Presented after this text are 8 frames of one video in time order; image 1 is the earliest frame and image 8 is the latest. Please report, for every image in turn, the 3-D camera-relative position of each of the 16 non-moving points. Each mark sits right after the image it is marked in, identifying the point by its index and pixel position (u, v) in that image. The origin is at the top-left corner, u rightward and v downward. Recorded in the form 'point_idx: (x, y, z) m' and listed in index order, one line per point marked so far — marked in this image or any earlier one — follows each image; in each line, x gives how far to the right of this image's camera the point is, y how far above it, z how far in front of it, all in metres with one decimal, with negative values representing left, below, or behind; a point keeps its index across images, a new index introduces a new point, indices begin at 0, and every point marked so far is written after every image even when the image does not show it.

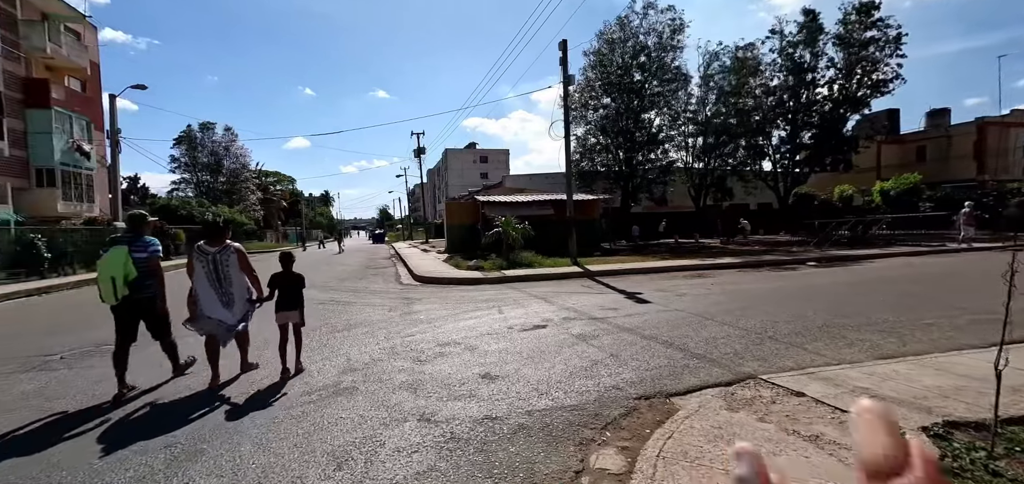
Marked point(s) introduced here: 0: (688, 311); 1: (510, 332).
0: (+4.0, -1.6, +9.2) m
1: (0.0, -1.8, +7.8) m
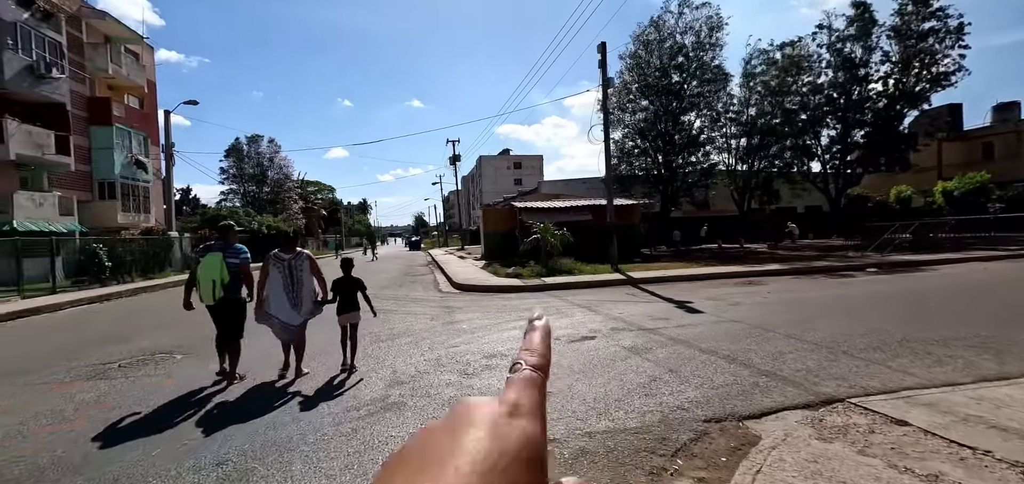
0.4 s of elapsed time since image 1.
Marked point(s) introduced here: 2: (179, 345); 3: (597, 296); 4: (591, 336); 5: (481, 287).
0: (+5.0, -1.7, +8.6) m
1: (+0.9, -1.9, +7.4) m
2: (-6.9, -2.2, +8.4) m
3: (+2.7, -1.7, +12.6) m
4: (+1.6, -1.9, +8.0) m
5: (-1.1, -1.7, +14.7) m
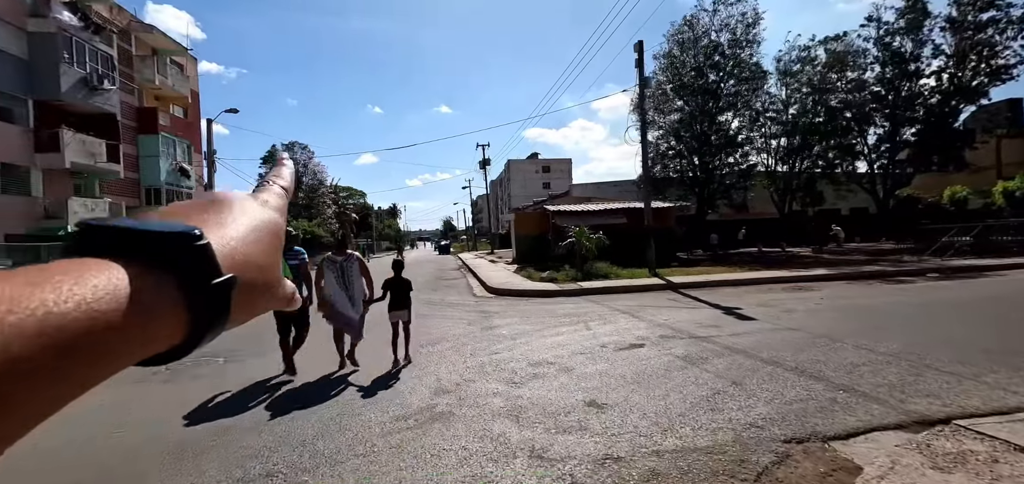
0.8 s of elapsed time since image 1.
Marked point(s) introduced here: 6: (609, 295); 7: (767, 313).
0: (+5.8, -1.8, +8.0) m
1: (+1.7, -2.0, +7.1) m
2: (-6.0, -2.2, +8.5) m
3: (+3.8, -1.8, +12.1) m
4: (+2.4, -1.9, +7.6) m
5: (+0.2, -1.8, +14.5) m
6: (+3.2, -1.8, +13.5) m
7: (+6.2, -1.7, +9.7) m
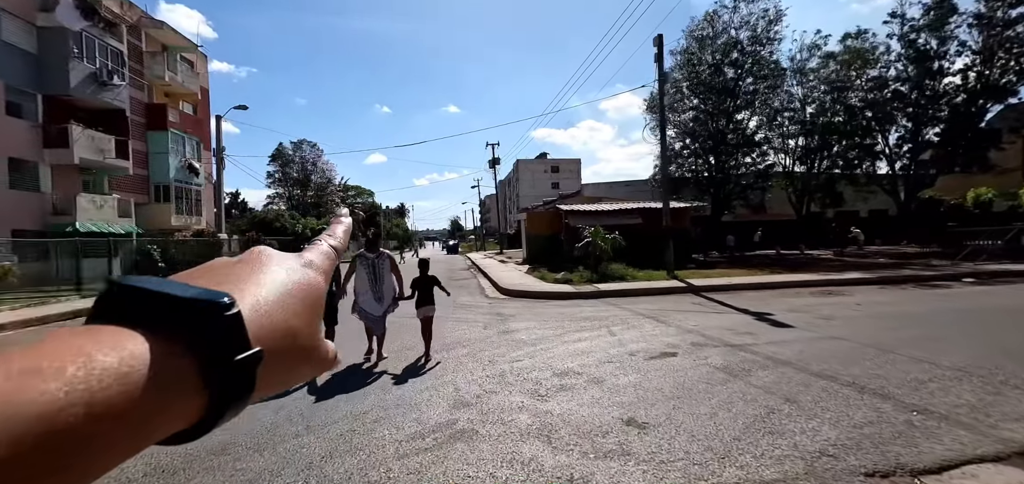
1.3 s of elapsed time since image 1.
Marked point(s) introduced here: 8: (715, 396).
0: (+6.2, -1.8, +7.3) m
1: (+2.0, -1.9, +6.5) m
2: (-5.7, -2.1, +8.1) m
3: (+4.3, -1.8, +11.5) m
4: (+2.8, -1.9, +7.0) m
5: (+0.6, -1.8, +13.9) m
6: (+3.7, -1.8, +12.9) m
7: (+6.6, -1.8, +9.0) m
8: (+2.6, -2.0, +5.1) m
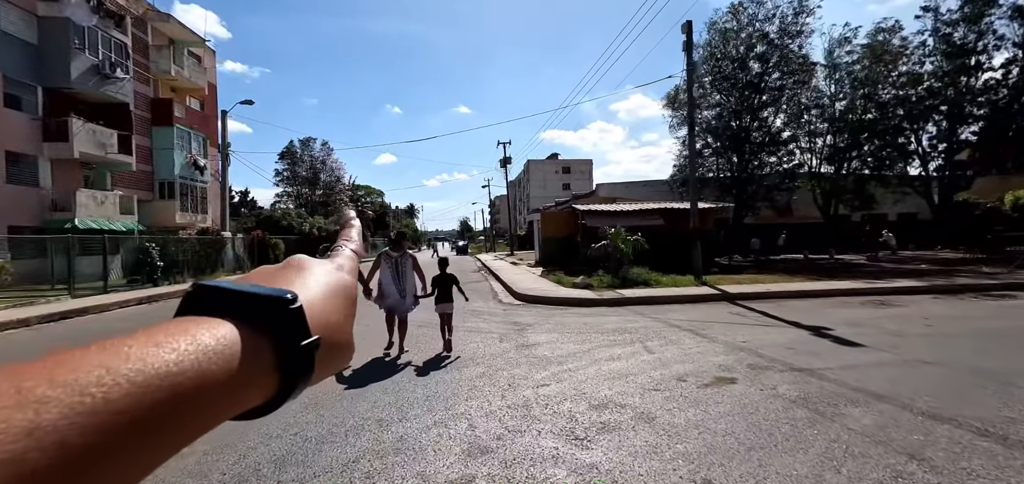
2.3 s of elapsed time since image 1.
0: (+6.6, -1.9, +6.1) m
1: (+2.4, -2.0, +5.3) m
2: (-5.3, -2.1, +7.0) m
3: (+4.7, -1.9, +10.3) m
4: (+3.1, -2.0, +5.8) m
5: (+1.1, -1.9, +12.8) m
6: (+4.2, -1.9, +11.6) m
7: (+7.0, -1.8, +7.8) m
8: (+2.9, -2.0, +3.9) m
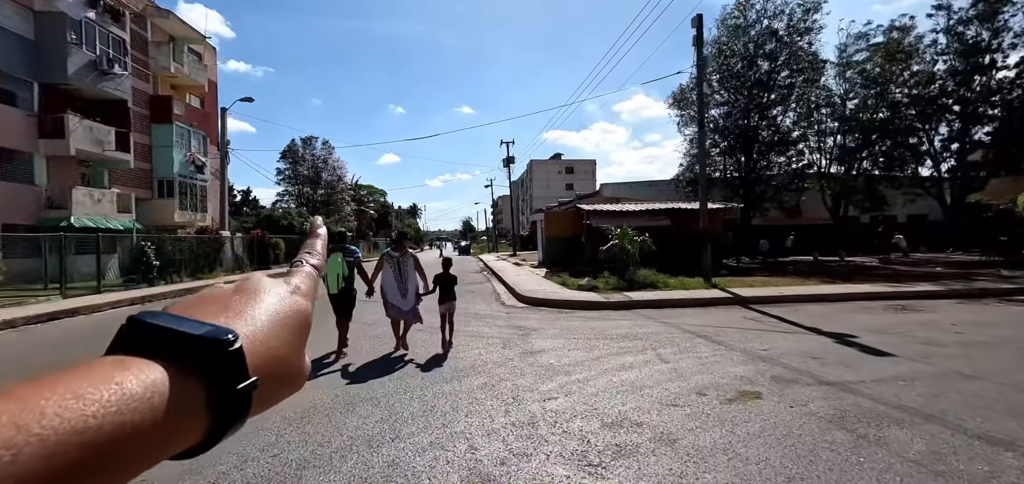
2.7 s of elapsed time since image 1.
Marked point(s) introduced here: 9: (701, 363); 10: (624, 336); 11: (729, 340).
0: (+6.6, -1.9, +5.5) m
1: (+2.4, -2.0, +4.8) m
2: (-5.2, -2.1, +6.6) m
3: (+4.8, -1.9, +9.8) m
4: (+3.2, -2.0, +5.3) m
5: (+1.2, -1.9, +12.3) m
6: (+4.3, -1.9, +11.1) m
7: (+7.0, -1.9, +7.2) m
8: (+3.0, -2.0, +3.4) m
9: (+3.1, -2.0, +6.5) m
10: (+2.4, -2.0, +8.4) m
11: (+4.3, -1.9, +7.9) m
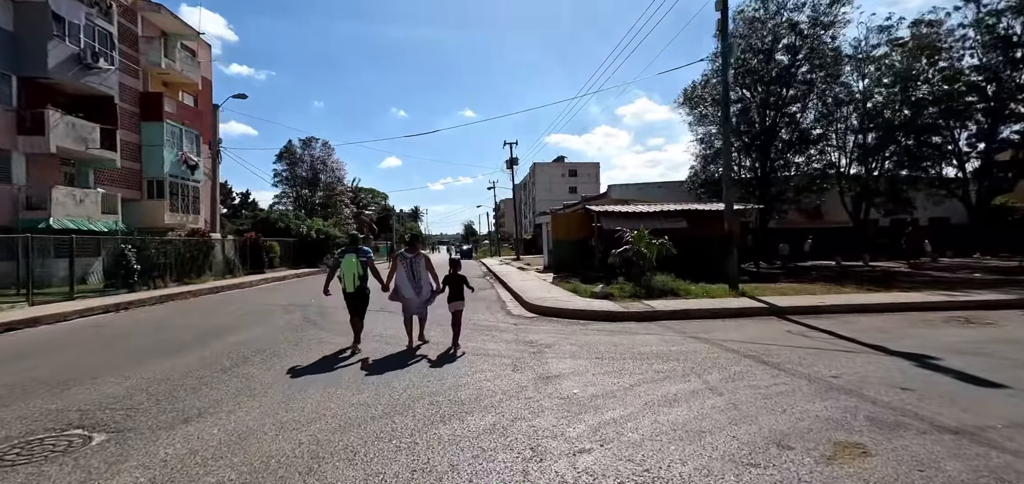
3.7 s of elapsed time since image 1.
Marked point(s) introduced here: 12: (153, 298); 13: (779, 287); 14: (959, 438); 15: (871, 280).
0: (+6.8, -1.9, +4.2) m
1: (+2.6, -2.0, +3.5) m
2: (-5.0, -2.1, +5.3) m
3: (+5.0, -2.0, +8.4) m
4: (+3.4, -2.0, +4.0) m
5: (+1.4, -1.9, +11.0) m
6: (+4.5, -2.0, +9.8) m
7: (+7.2, -1.9, +5.9) m
8: (+3.1, -2.0, +2.1) m
9: (+3.3, -2.0, +5.2) m
10: (+2.6, -2.0, +7.1) m
11: (+4.5, -2.0, +6.5) m
12: (-15.1, -2.3, +16.7) m
13: (+9.7, -1.6, +14.5) m
14: (+4.4, -2.0, +3.9) m
15: (+14.9, -1.6, +16.4) m
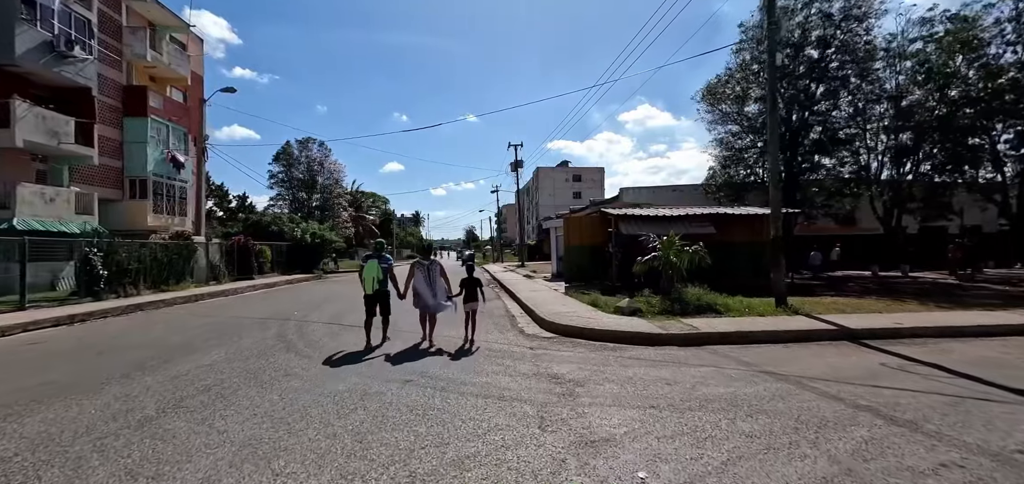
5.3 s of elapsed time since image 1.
0: (+7.1, -2.0, +2.3) m
1: (+2.9, -2.0, +1.6) m
2: (-4.7, -2.1, +3.4) m
3: (+5.3, -2.1, +6.6) m
4: (+3.7, -2.1, +2.1) m
5: (+1.8, -2.1, +9.1) m
6: (+4.8, -2.1, +7.9) m
7: (+7.5, -2.0, +4.0) m
8: (+3.4, -2.0, +0.2) m
9: (+3.6, -2.1, +3.3) m
10: (+2.9, -2.1, +5.2) m
11: (+4.8, -2.1, +4.7) m
12: (-14.7, -2.5, +14.9) m
13: (+10.0, -1.9, +12.6) m
14: (+4.8, -2.0, +2.1) m
15: (+15.2, -1.9, +14.5) m
